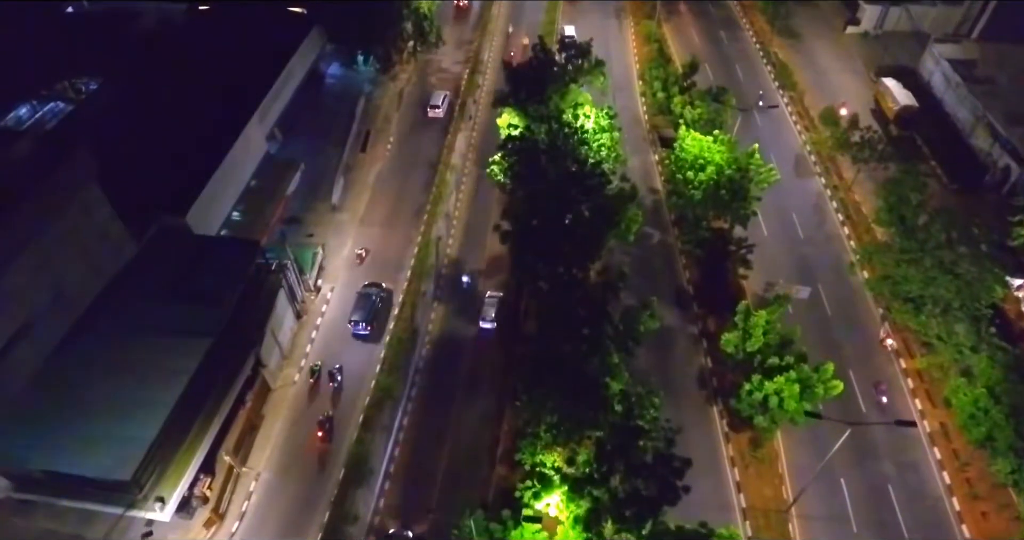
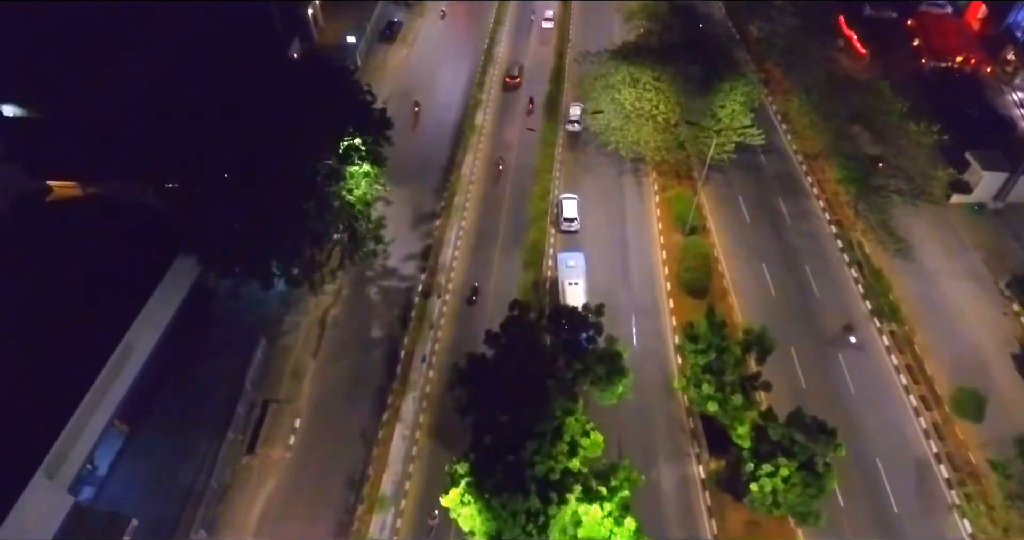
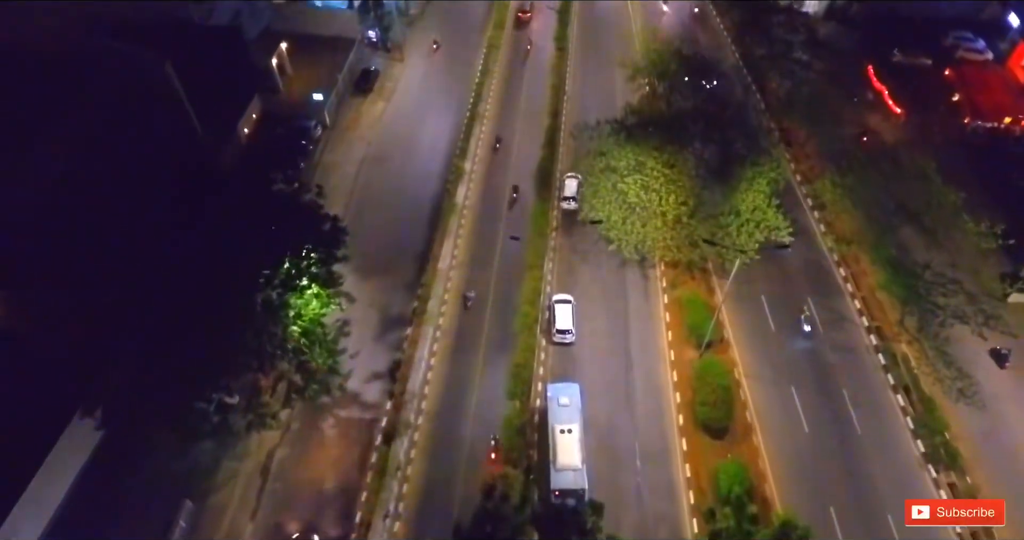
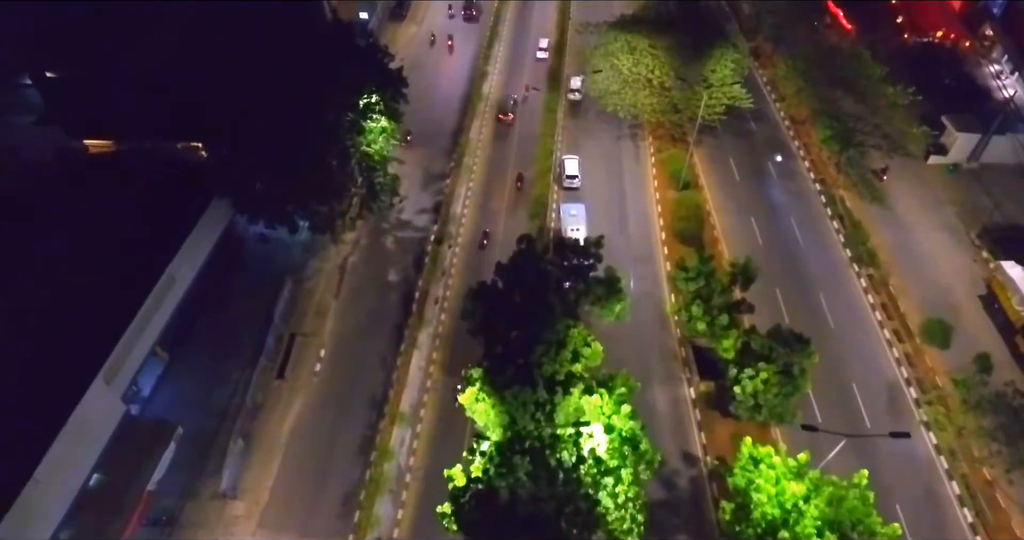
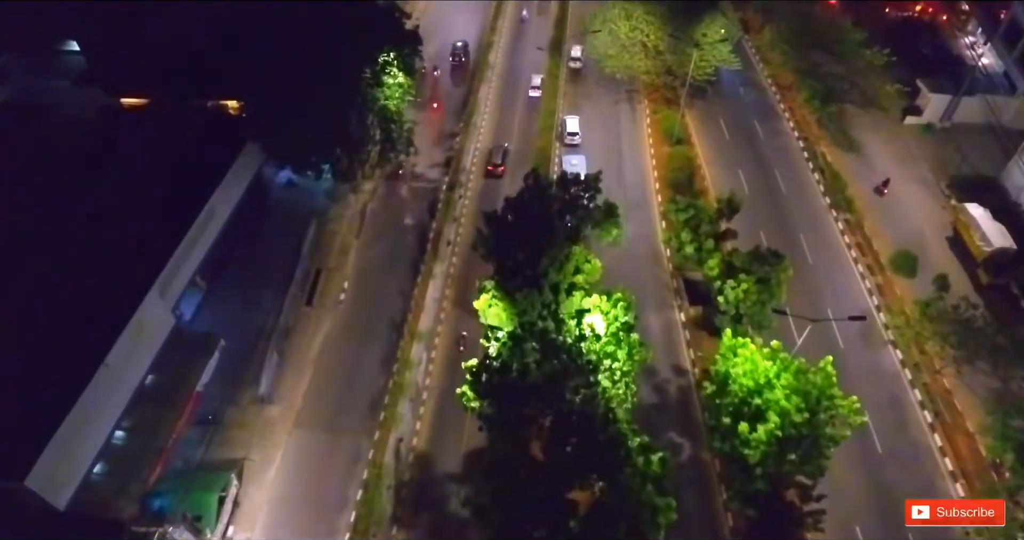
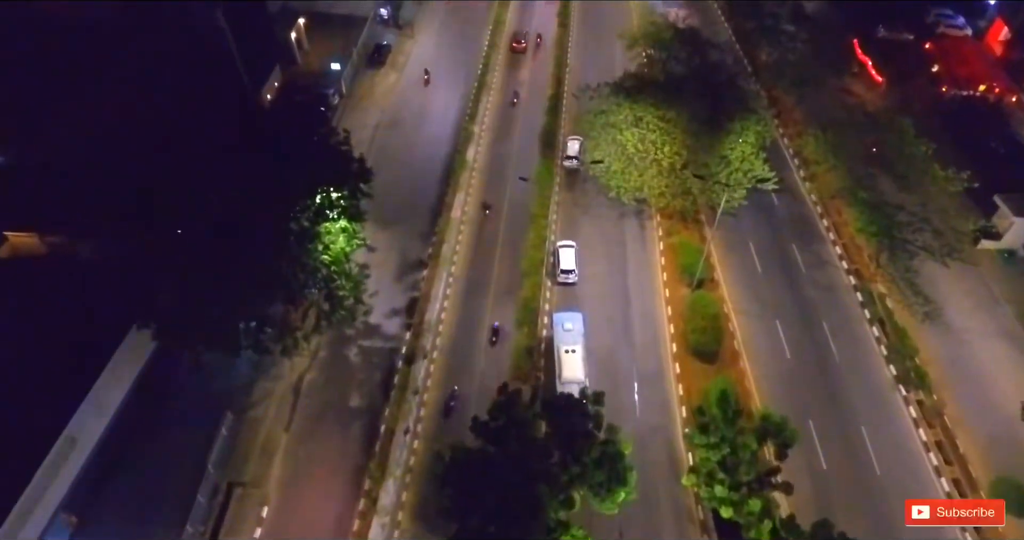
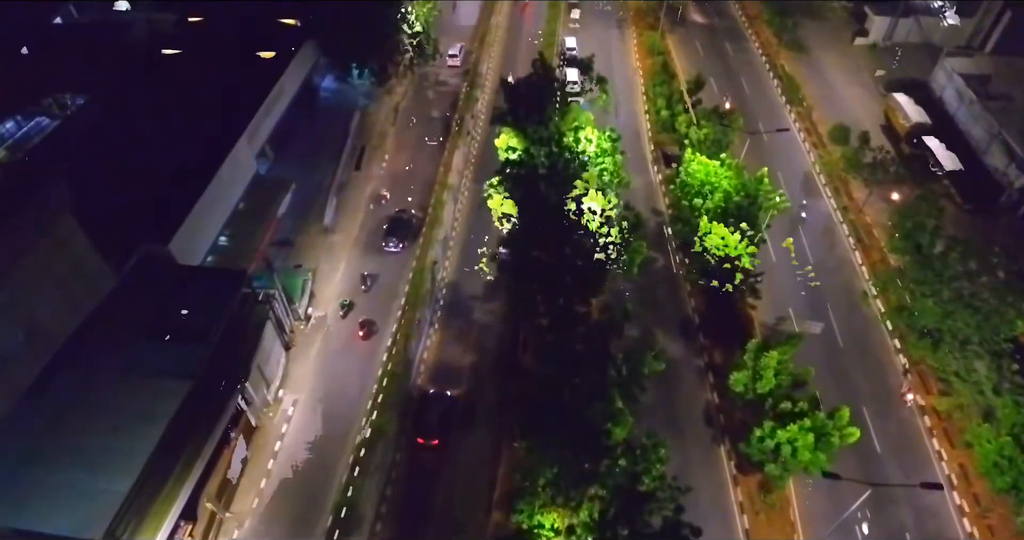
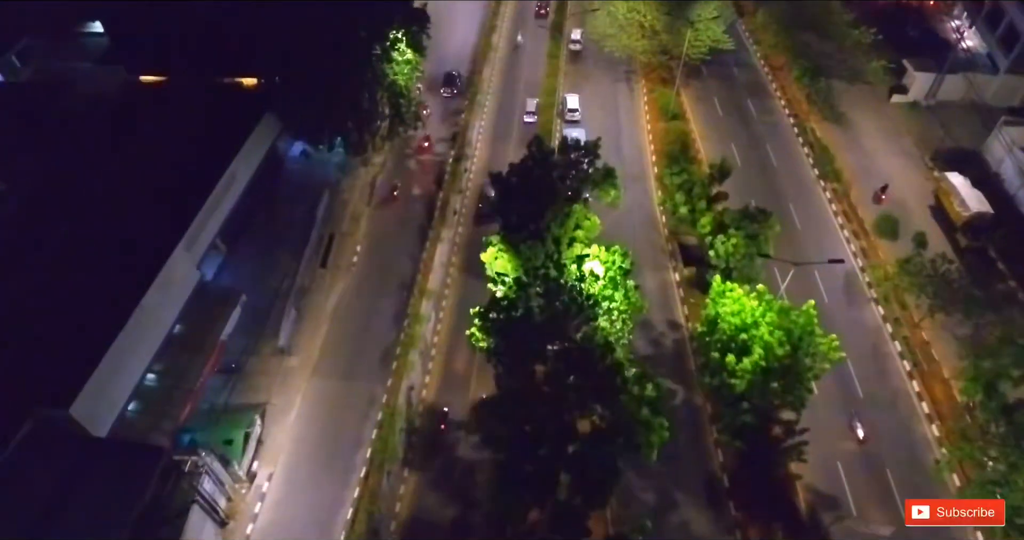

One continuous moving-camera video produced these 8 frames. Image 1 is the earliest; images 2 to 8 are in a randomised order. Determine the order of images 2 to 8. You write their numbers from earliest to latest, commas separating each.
7, 8, 5, 4, 2, 6, 3
